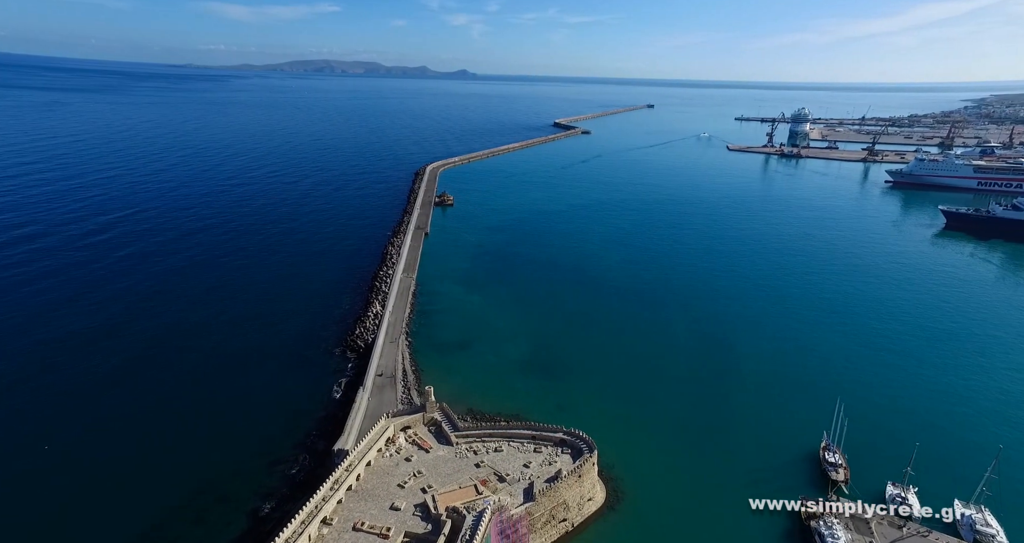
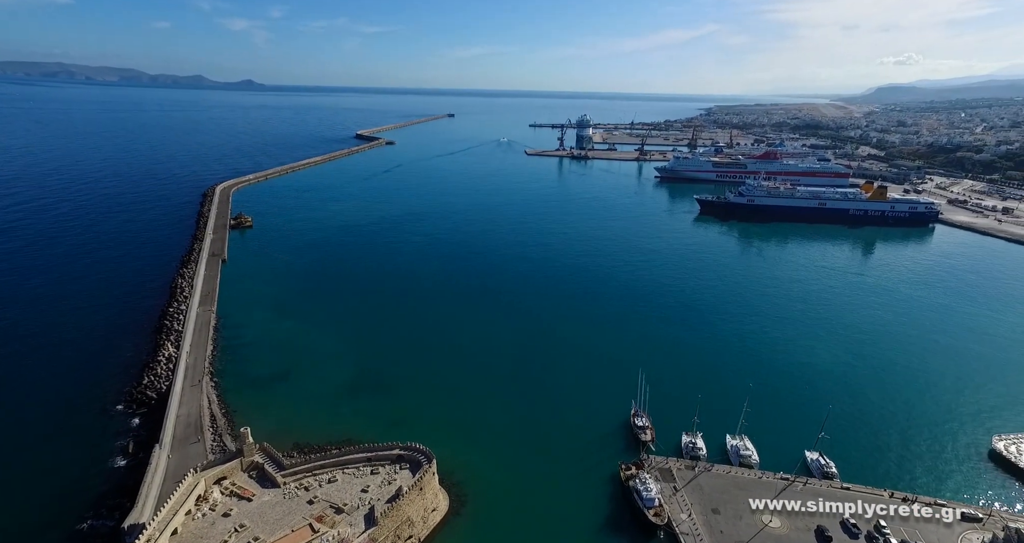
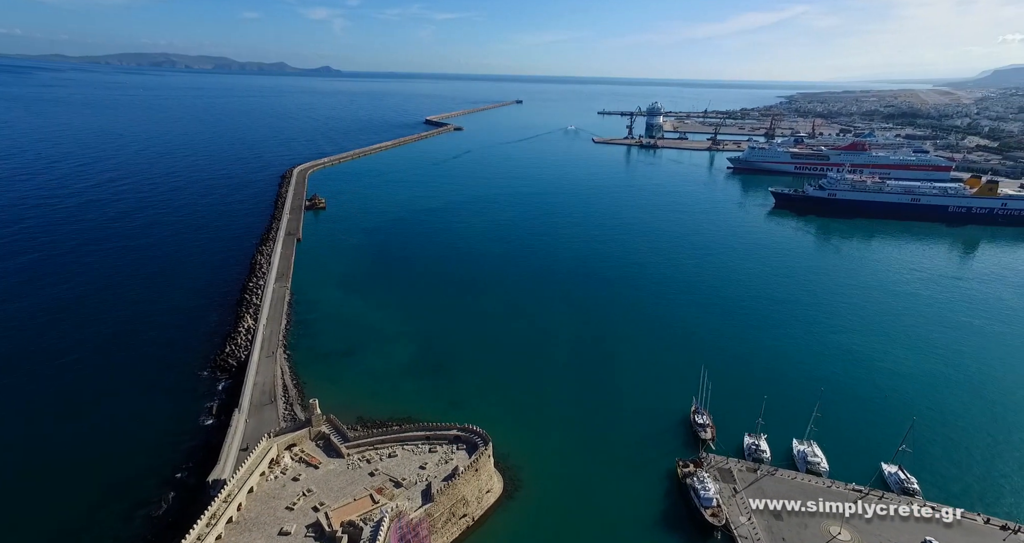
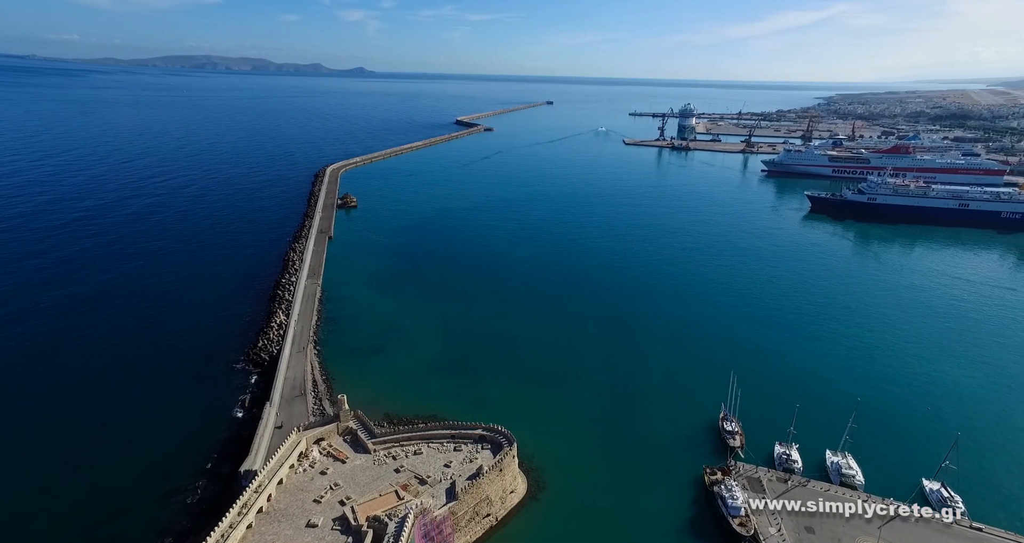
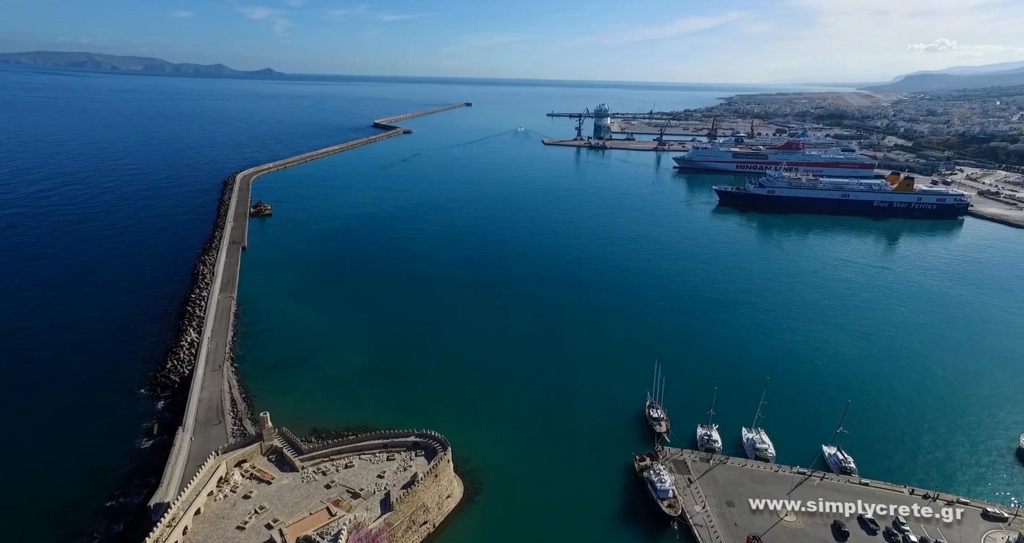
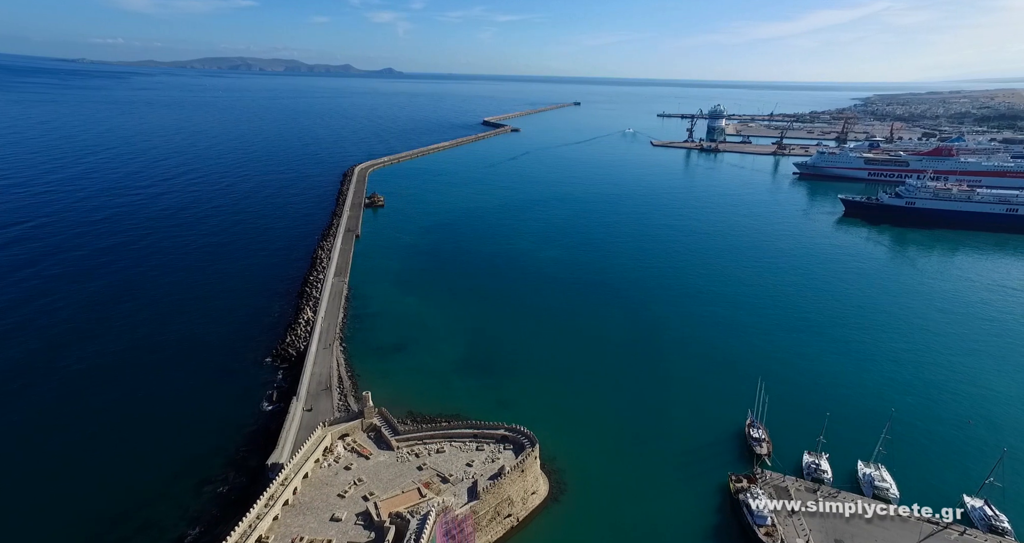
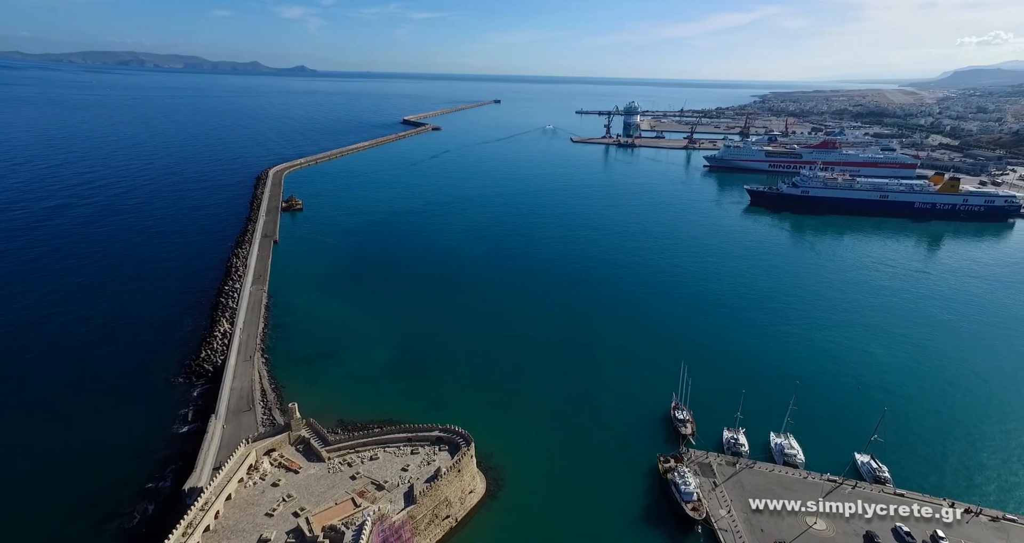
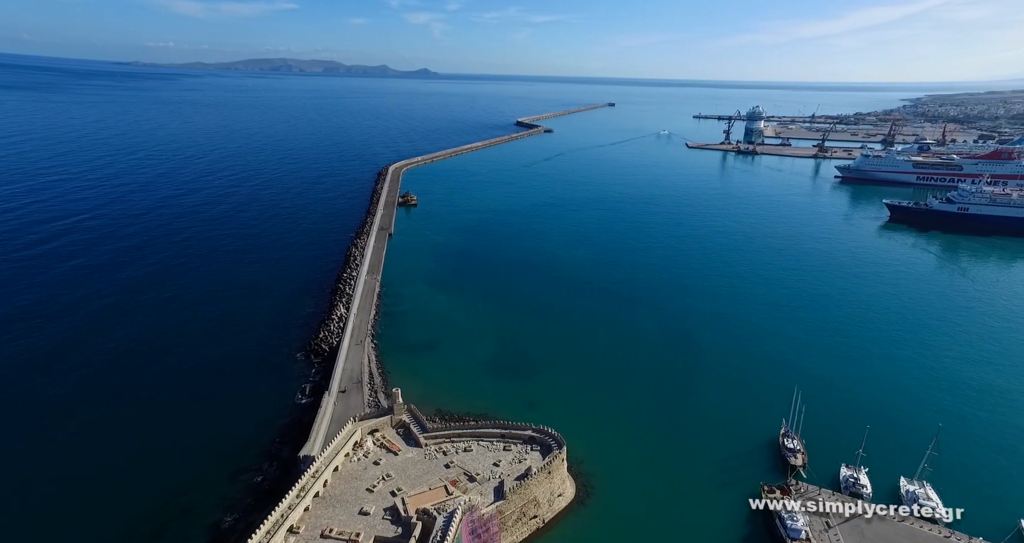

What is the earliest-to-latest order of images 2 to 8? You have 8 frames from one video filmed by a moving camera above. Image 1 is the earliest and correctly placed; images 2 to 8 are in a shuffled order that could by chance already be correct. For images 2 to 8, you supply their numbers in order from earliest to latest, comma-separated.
8, 6, 4, 3, 7, 5, 2
